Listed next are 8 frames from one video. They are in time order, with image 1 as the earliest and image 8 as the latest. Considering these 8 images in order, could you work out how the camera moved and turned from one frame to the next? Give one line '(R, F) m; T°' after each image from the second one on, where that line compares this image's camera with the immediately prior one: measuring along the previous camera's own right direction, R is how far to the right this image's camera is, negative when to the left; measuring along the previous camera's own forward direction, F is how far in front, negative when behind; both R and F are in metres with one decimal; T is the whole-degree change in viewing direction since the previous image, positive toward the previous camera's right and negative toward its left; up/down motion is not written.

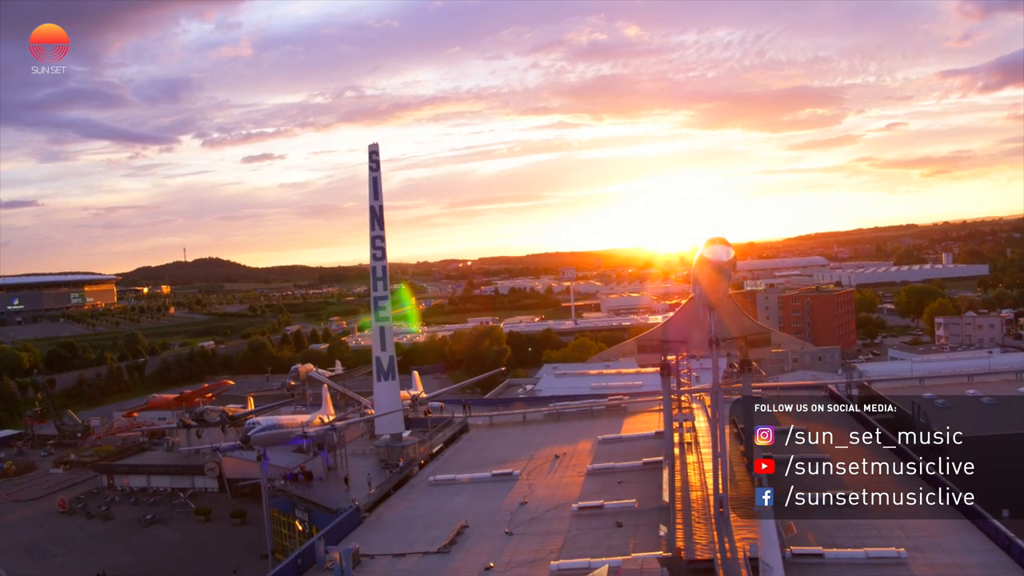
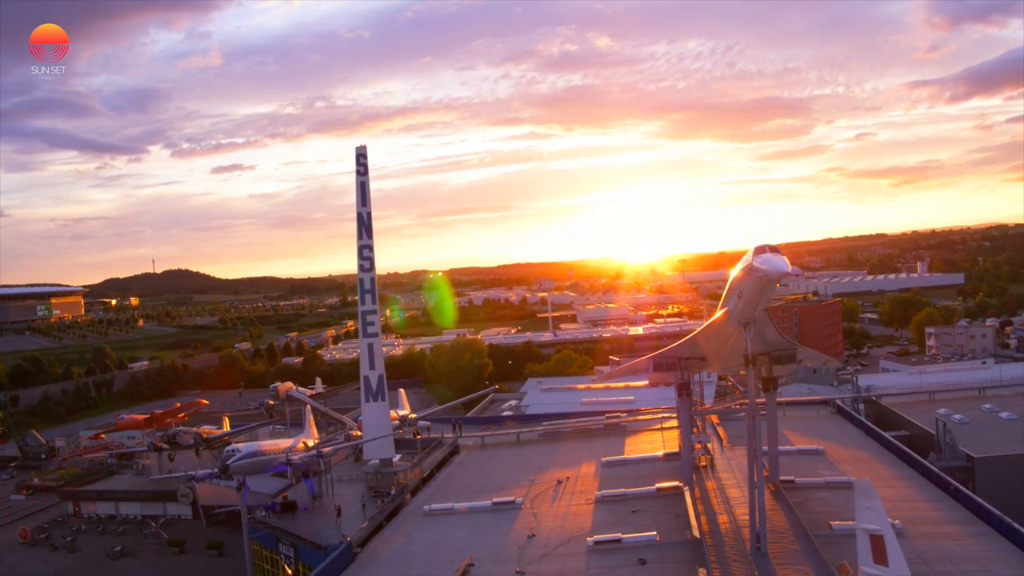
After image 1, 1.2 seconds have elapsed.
(-0.4, +0.7) m; +2°
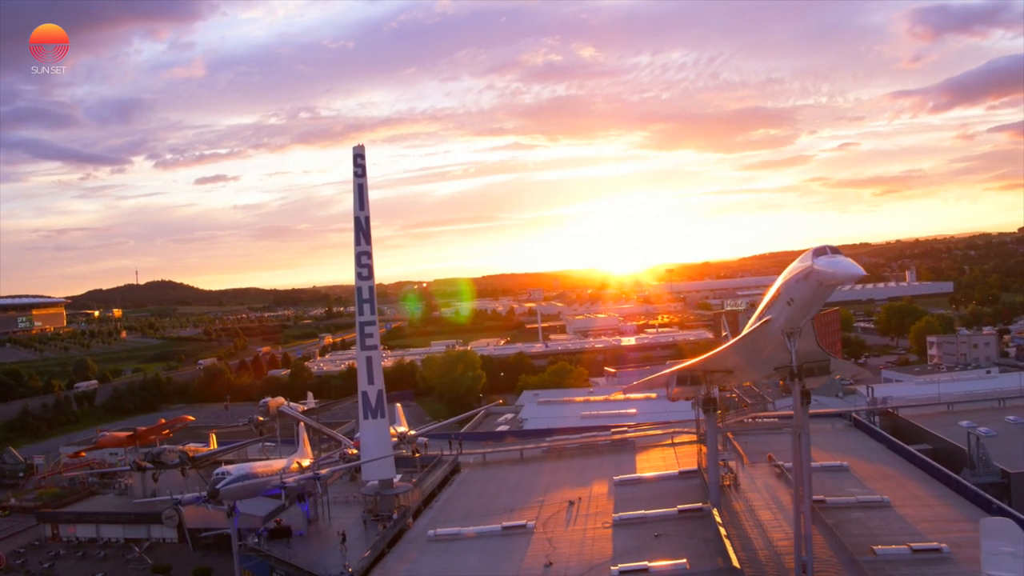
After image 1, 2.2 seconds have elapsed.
(-0.3, +0.6) m; +1°
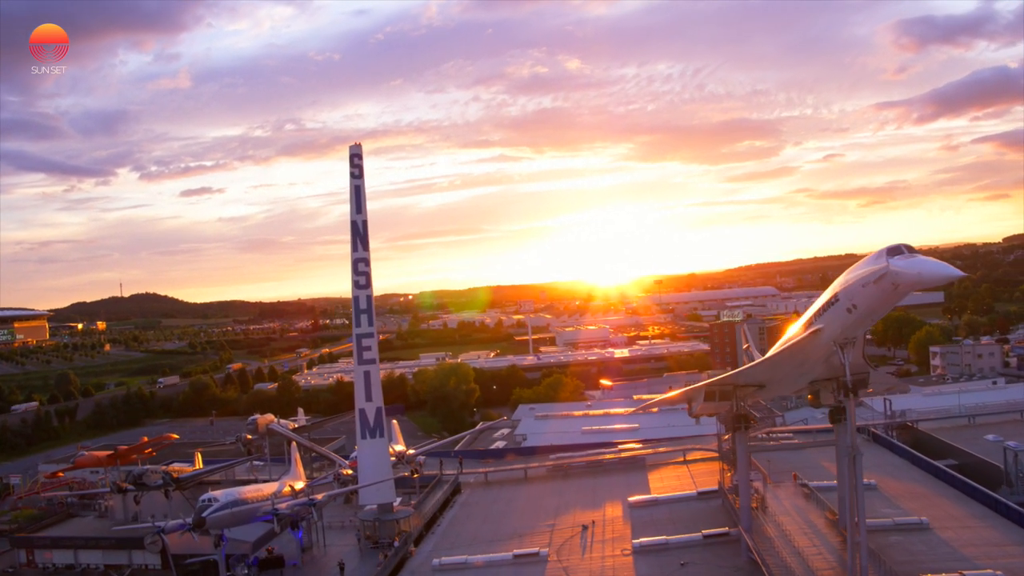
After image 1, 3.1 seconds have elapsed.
(-0.3, +0.6) m; +1°
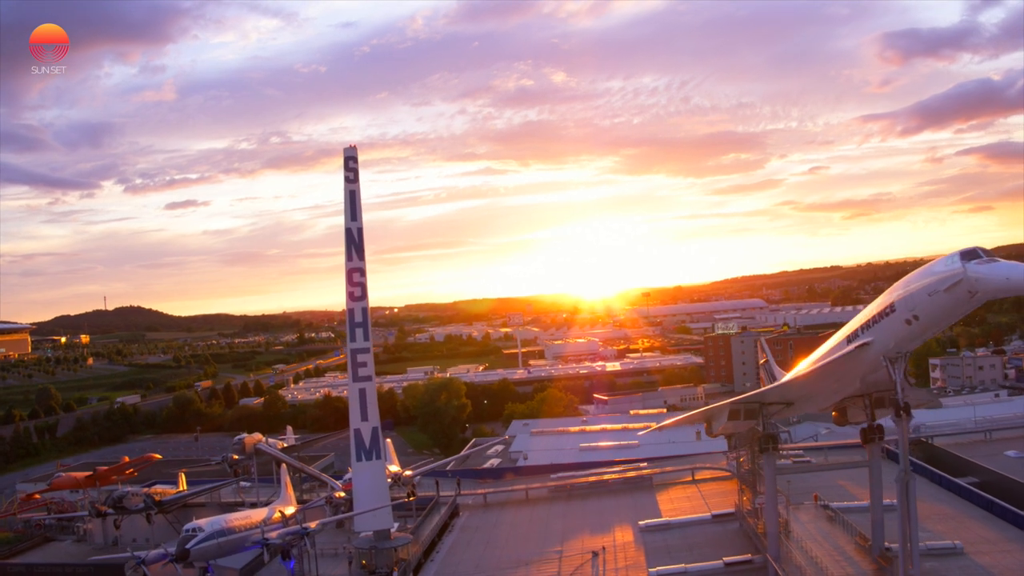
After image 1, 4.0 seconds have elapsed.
(-0.2, +0.5) m; +1°
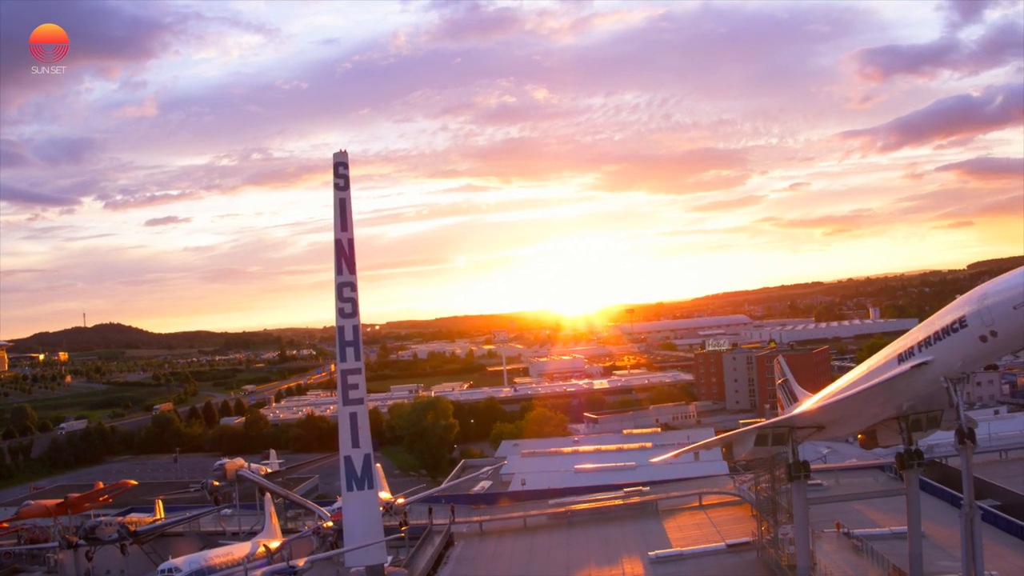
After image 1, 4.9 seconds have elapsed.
(-0.2, +0.6) m; +1°
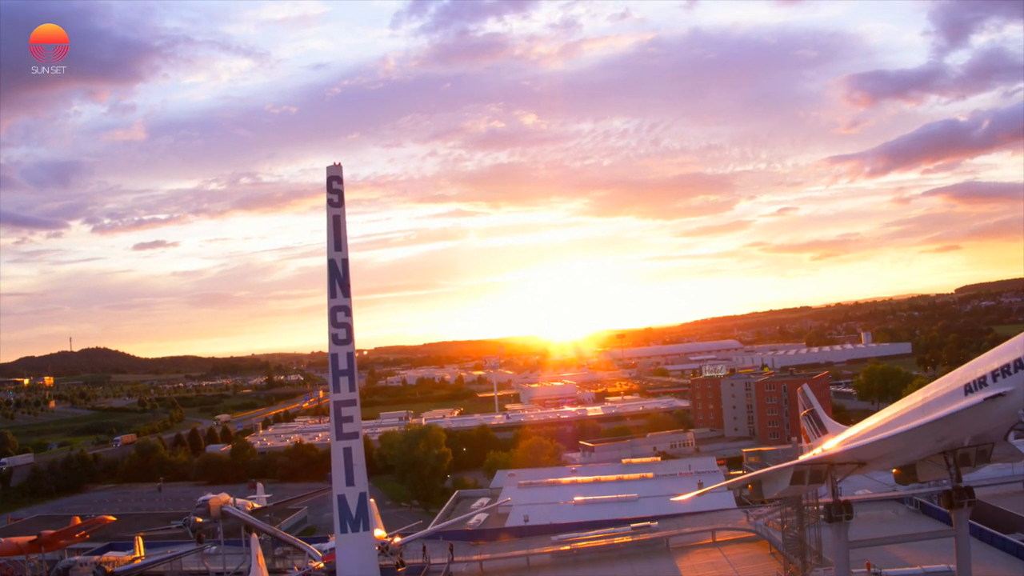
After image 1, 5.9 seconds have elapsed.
(-0.2, +0.5) m; +1°
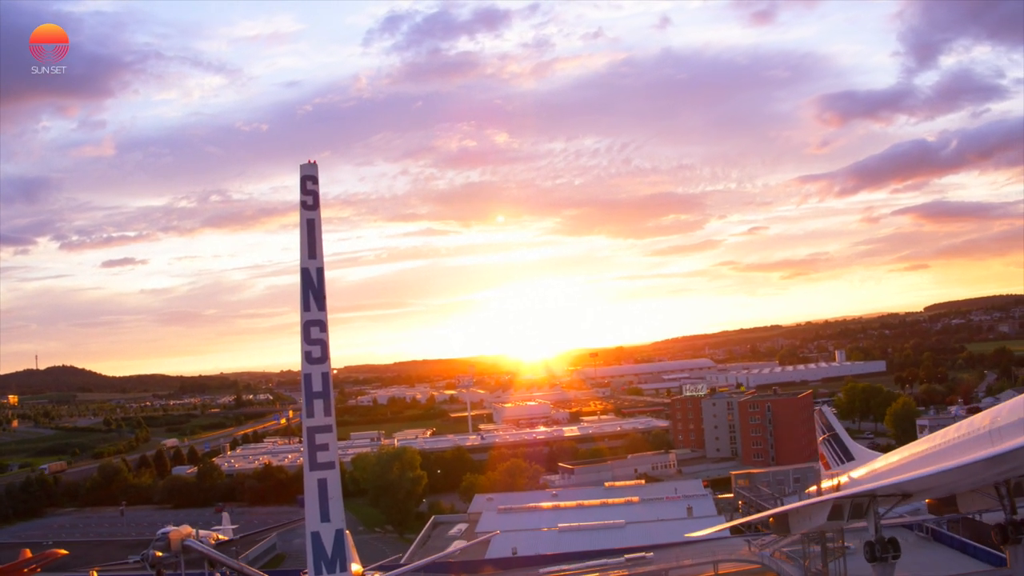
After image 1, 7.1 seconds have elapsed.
(-0.2, +0.7) m; +2°
